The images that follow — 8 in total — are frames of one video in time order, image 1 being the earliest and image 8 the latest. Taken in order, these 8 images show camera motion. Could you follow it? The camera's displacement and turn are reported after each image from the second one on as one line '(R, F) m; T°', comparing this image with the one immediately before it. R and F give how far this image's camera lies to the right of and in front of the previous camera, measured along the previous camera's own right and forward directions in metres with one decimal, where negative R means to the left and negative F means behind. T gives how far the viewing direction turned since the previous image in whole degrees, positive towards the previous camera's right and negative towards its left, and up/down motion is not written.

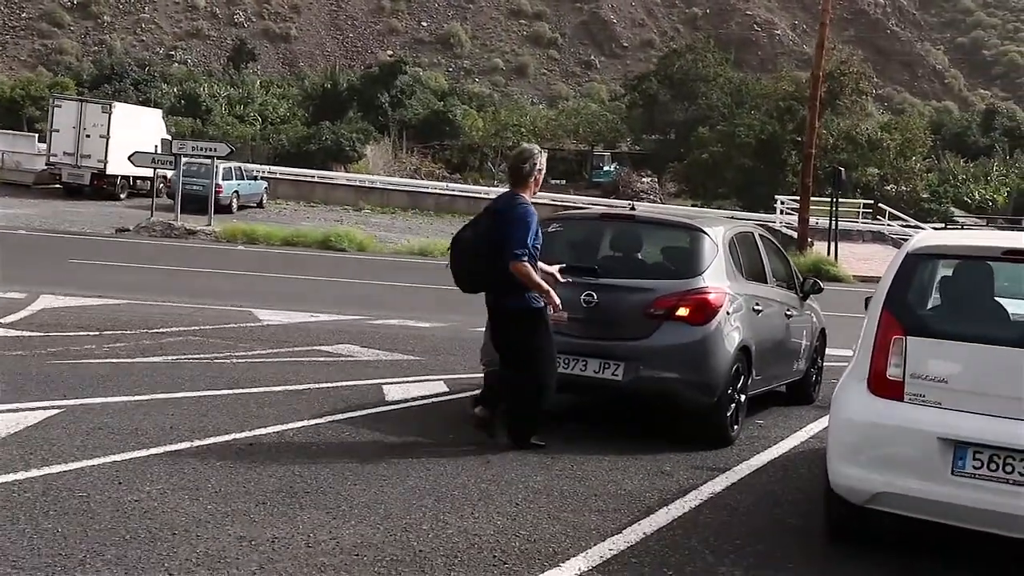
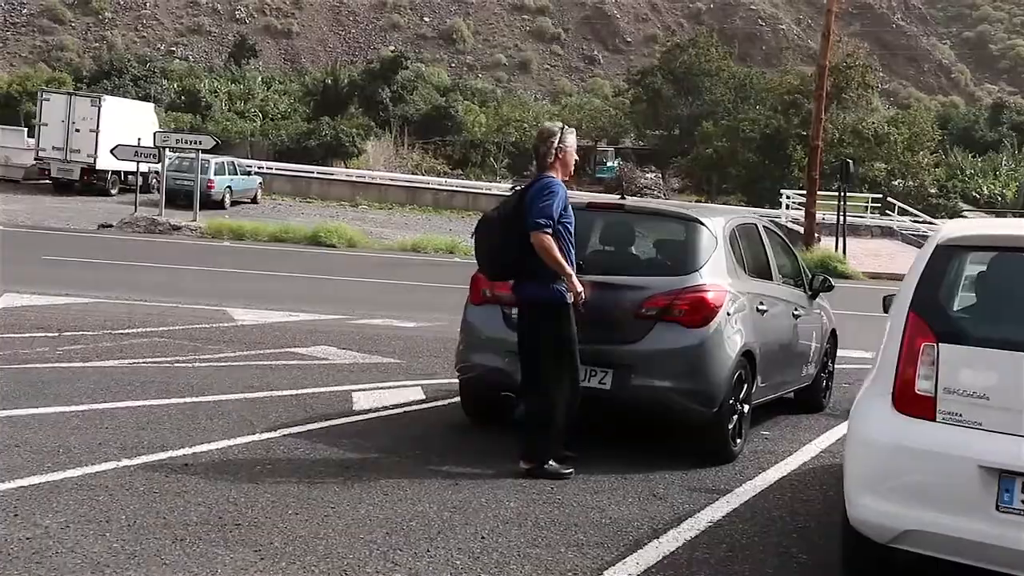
(+0.2, +0.7) m; 0°
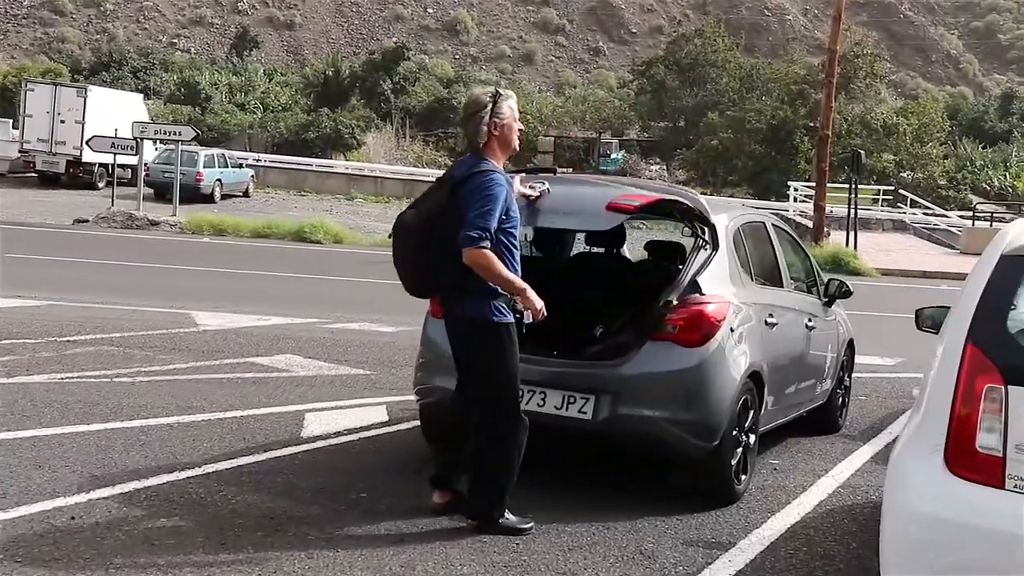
(+0.2, +1.0) m; 0°
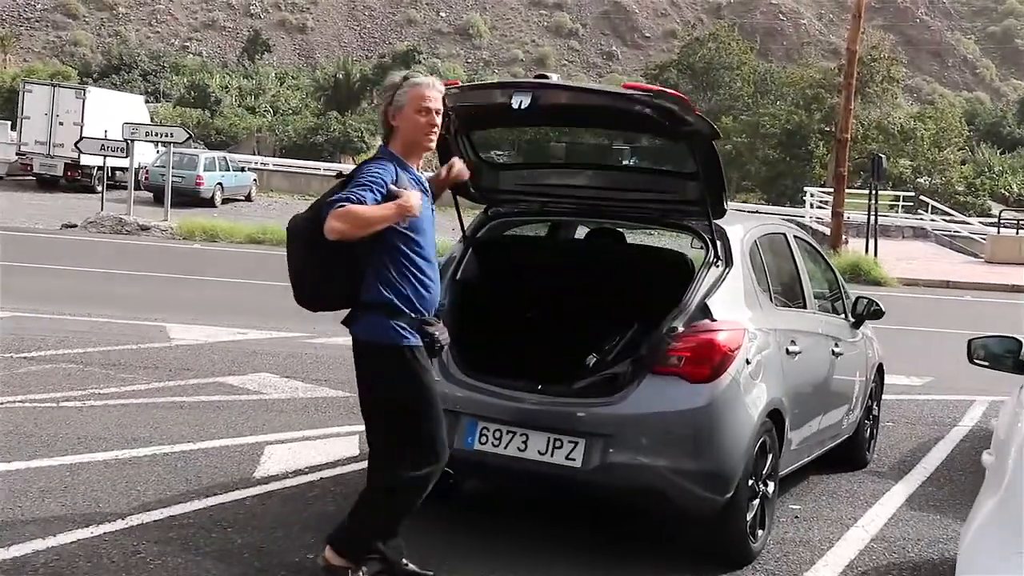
(+0.1, +0.8) m; -1°
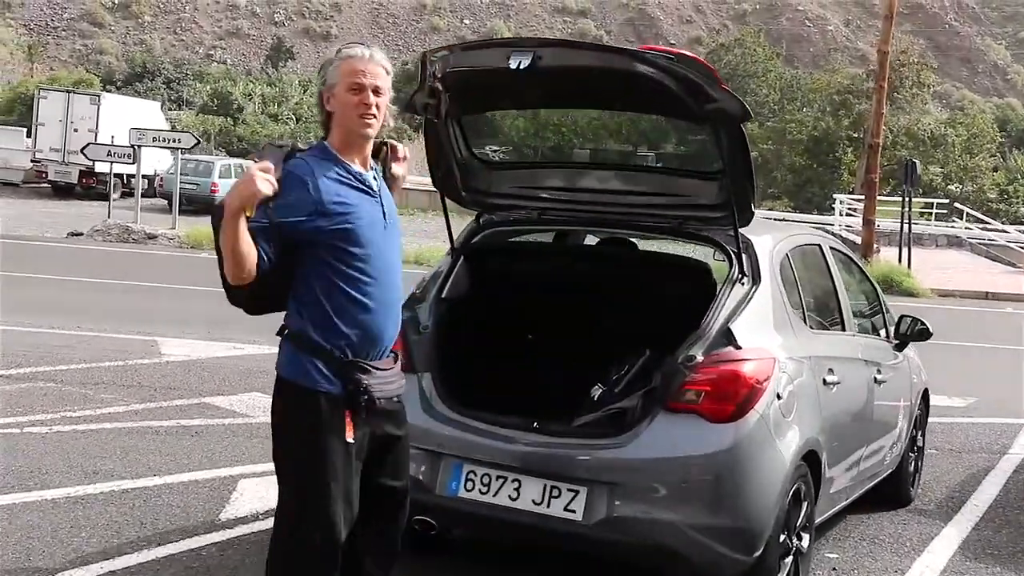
(+0.1, +0.7) m; -1°
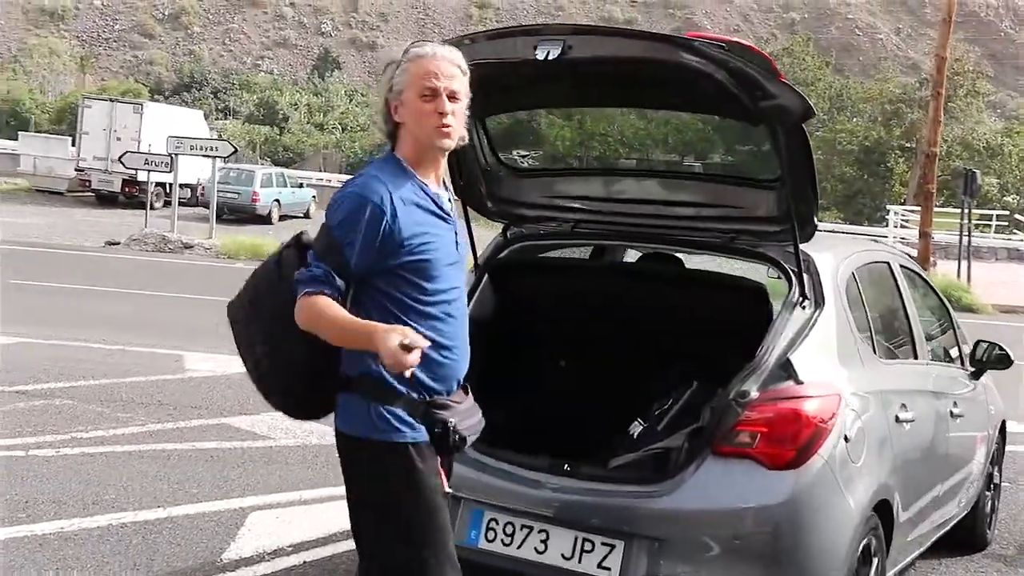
(+0.1, +0.5) m; -2°
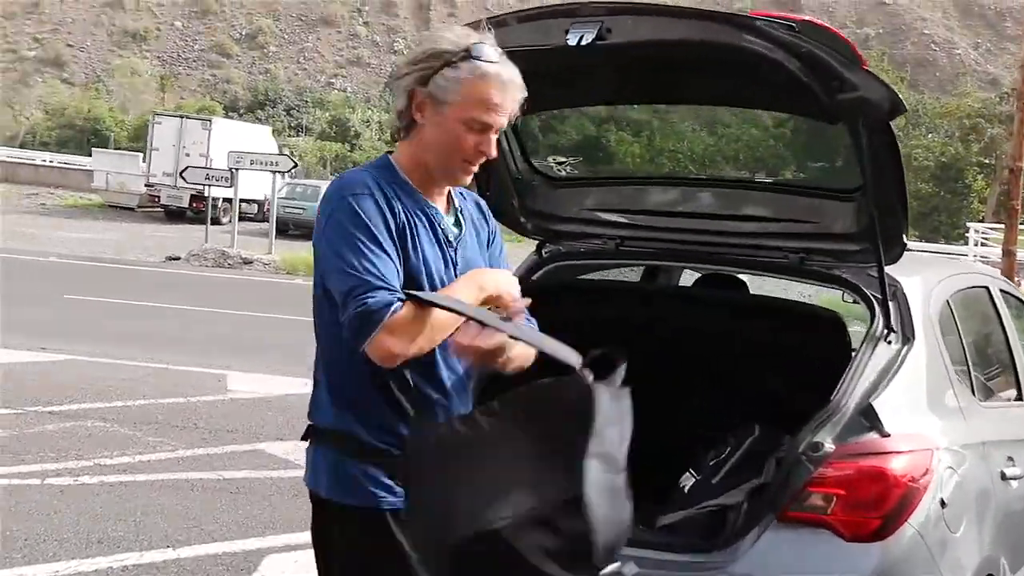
(+0.1, +0.5) m; -4°
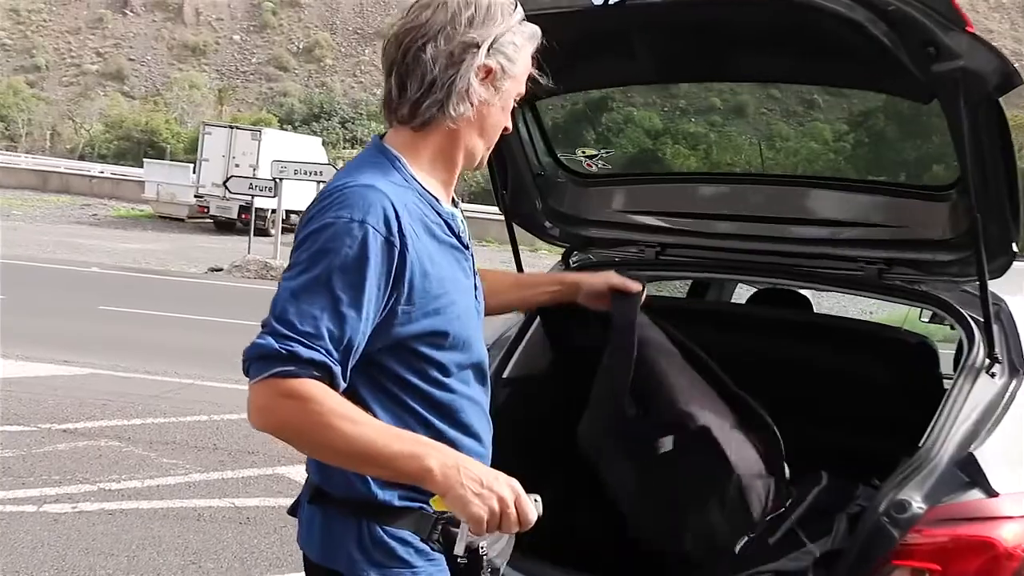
(+0.1, +0.5) m; -3°
